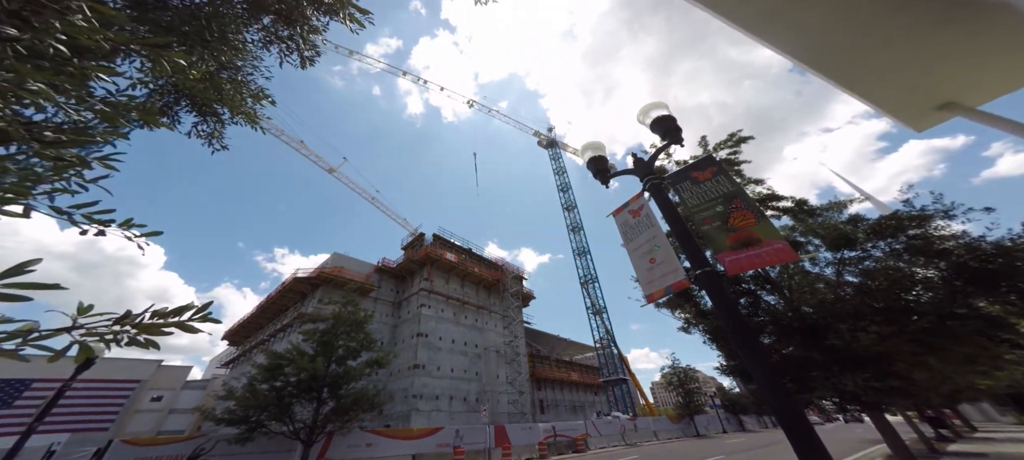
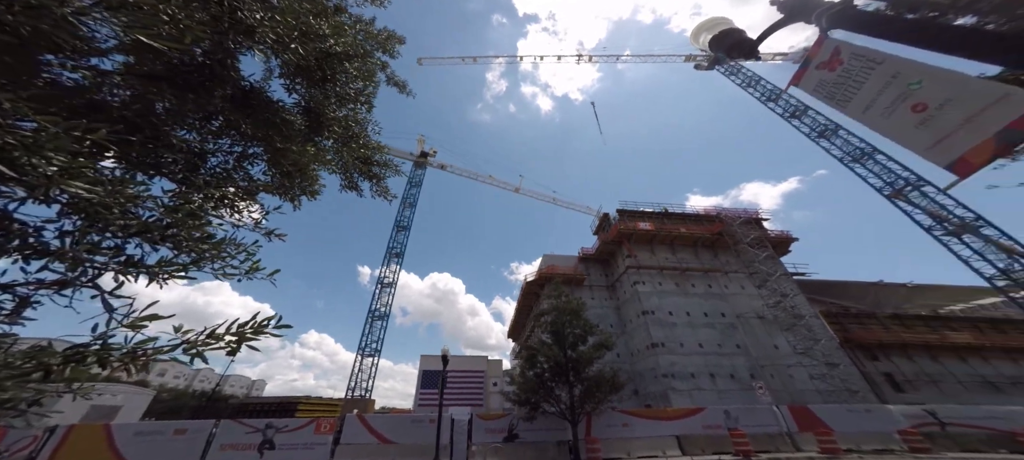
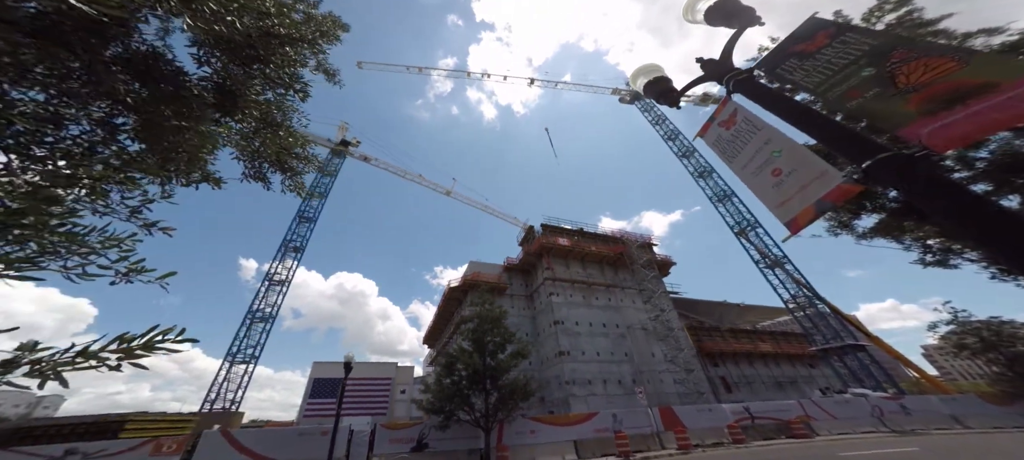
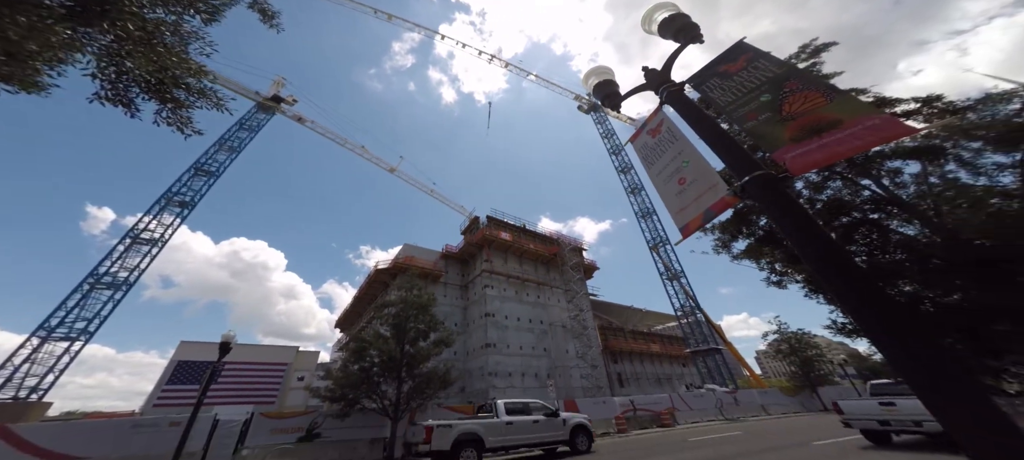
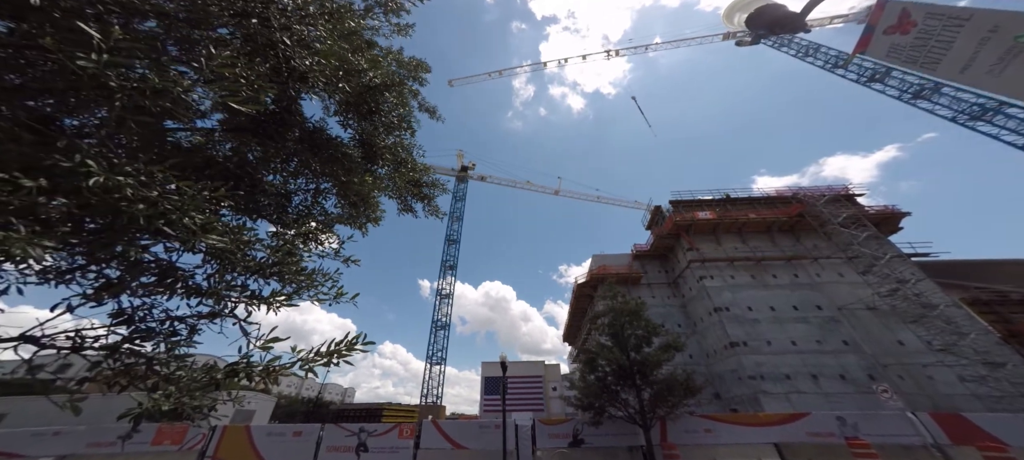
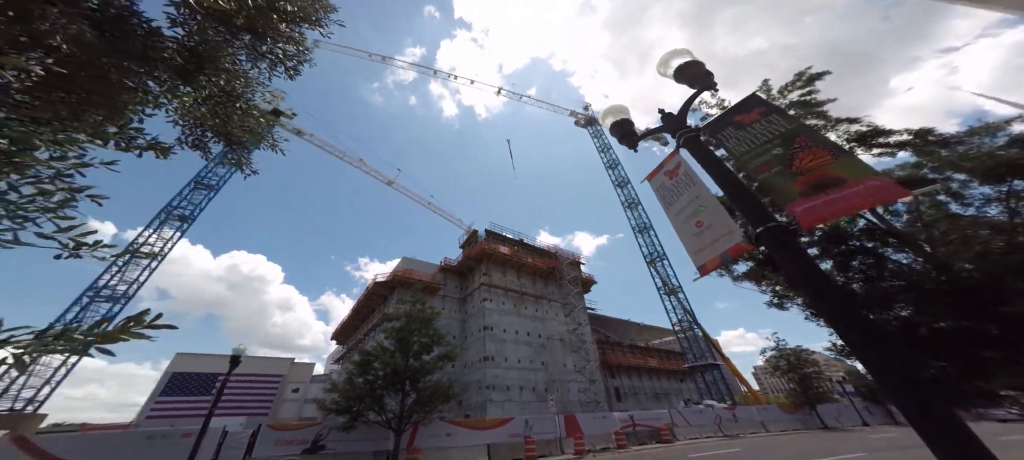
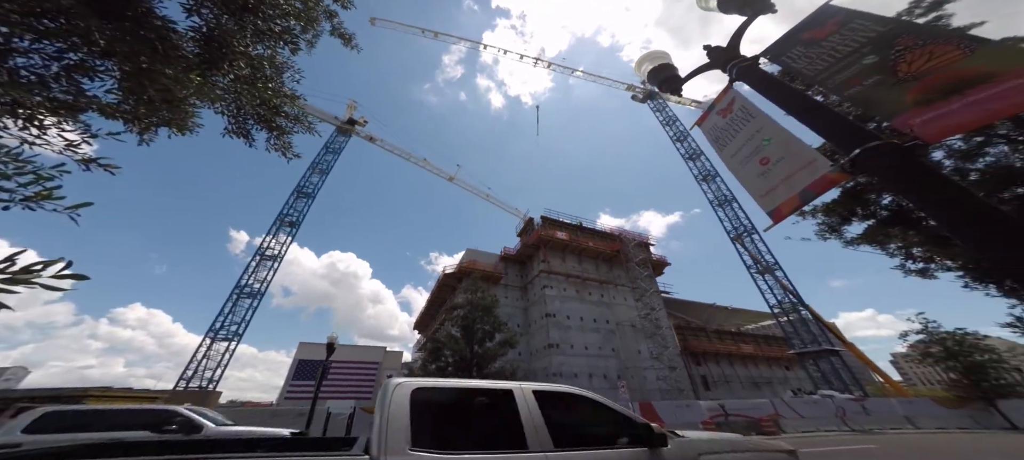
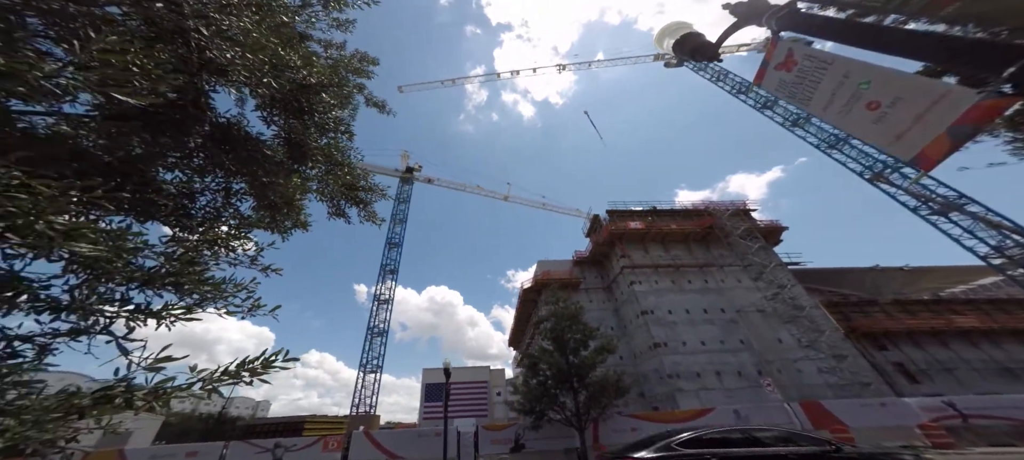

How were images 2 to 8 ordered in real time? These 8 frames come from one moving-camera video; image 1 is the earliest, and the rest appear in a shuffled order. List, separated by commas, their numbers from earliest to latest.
6, 3, 8, 5, 2, 7, 4
